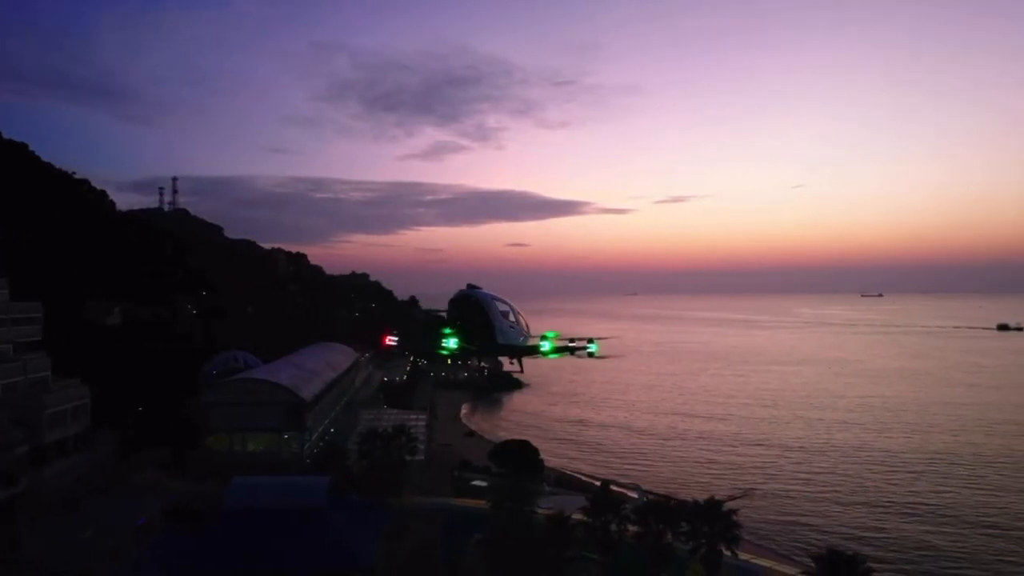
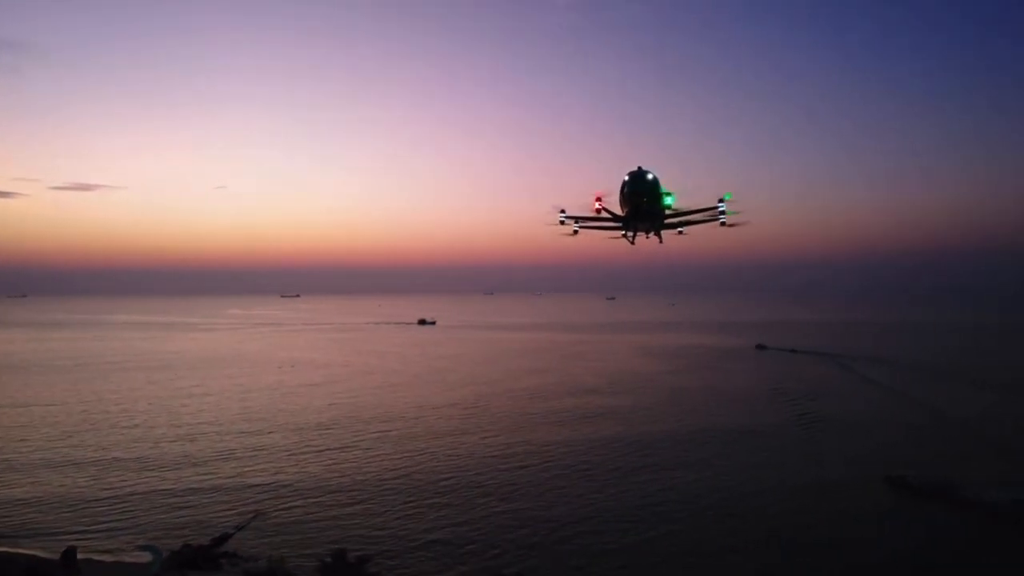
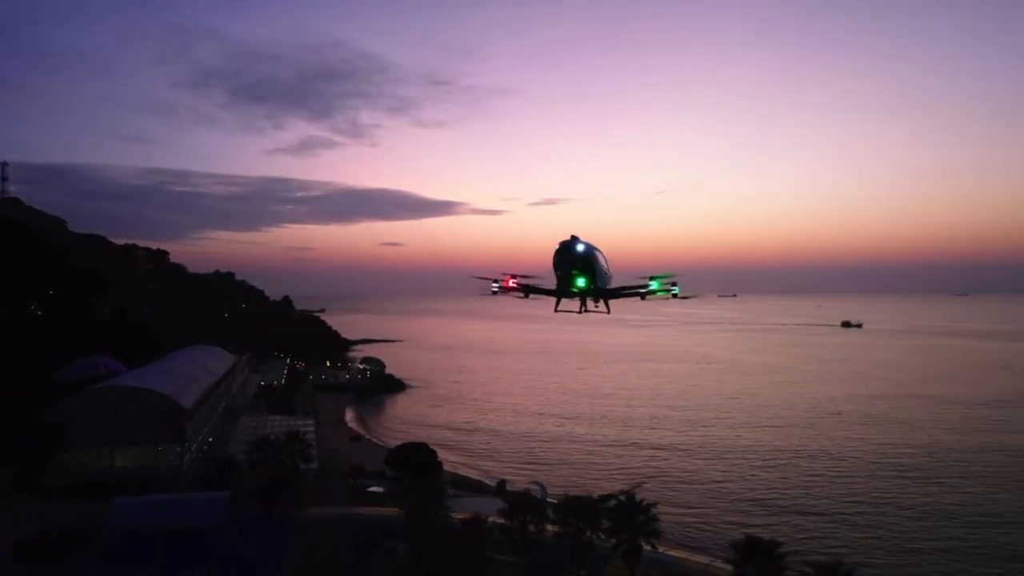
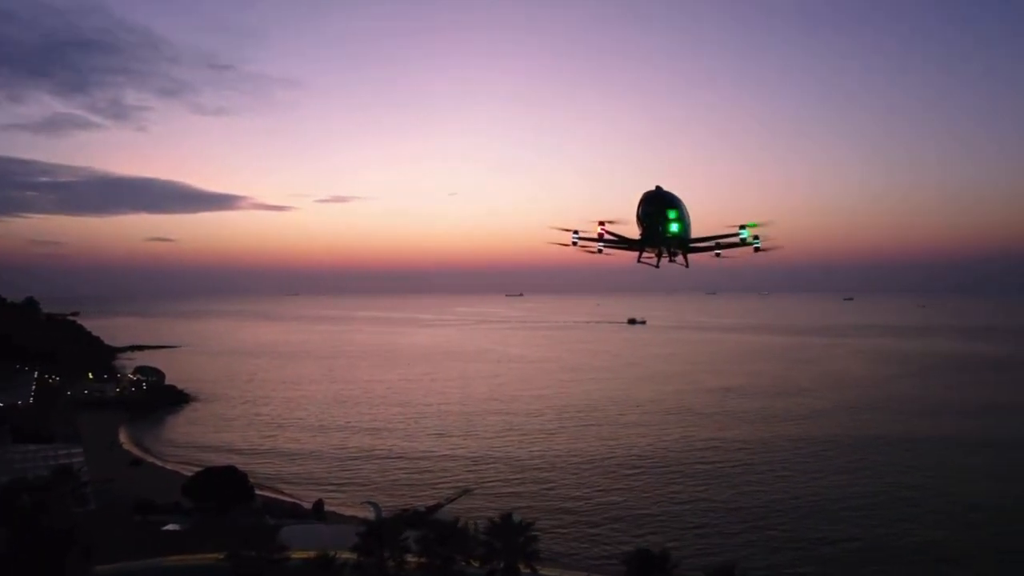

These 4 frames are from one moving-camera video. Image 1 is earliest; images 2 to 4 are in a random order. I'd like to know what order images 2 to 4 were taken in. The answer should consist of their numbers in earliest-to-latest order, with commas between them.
3, 4, 2
